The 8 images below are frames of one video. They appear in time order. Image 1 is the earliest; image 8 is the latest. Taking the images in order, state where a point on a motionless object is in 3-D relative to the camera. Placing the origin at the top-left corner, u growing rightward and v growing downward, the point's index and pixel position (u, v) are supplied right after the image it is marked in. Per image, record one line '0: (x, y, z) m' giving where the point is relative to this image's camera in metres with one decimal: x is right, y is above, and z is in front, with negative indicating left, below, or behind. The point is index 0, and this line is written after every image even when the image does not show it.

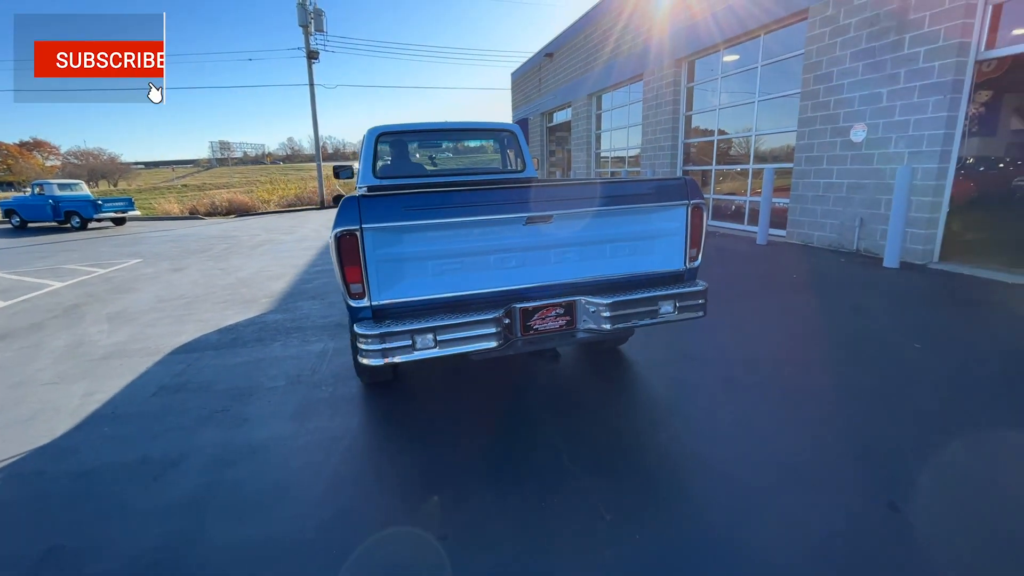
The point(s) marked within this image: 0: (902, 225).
0: (+5.0, +0.8, +6.2) m
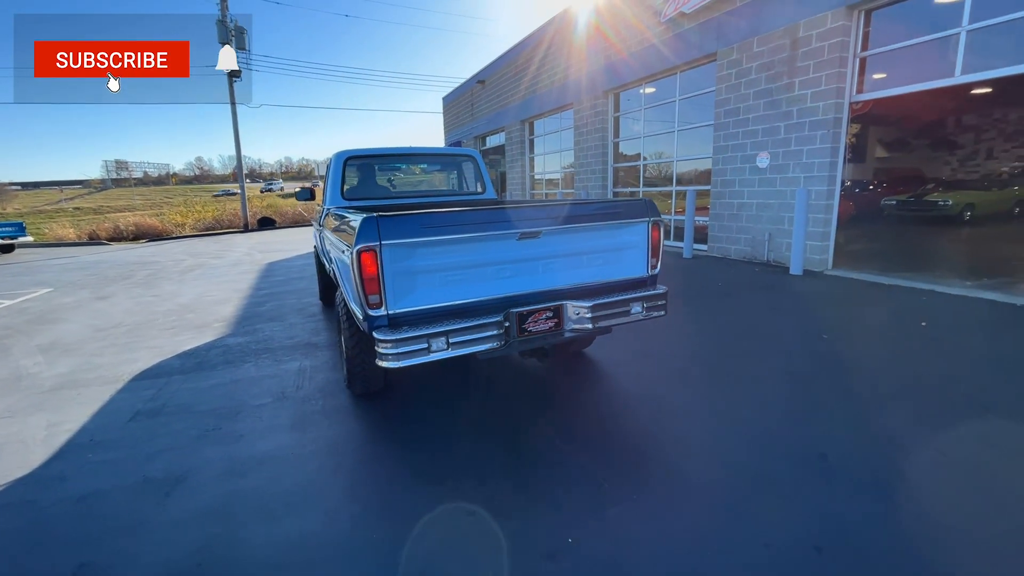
0: (+4.4, +0.8, +7.3) m
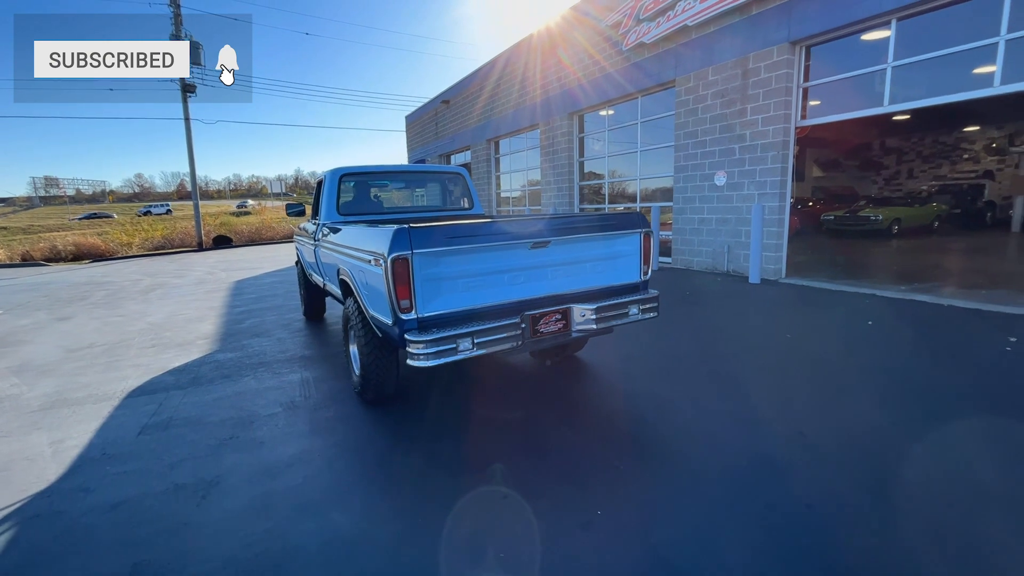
0: (+4.0, +0.6, +7.9) m
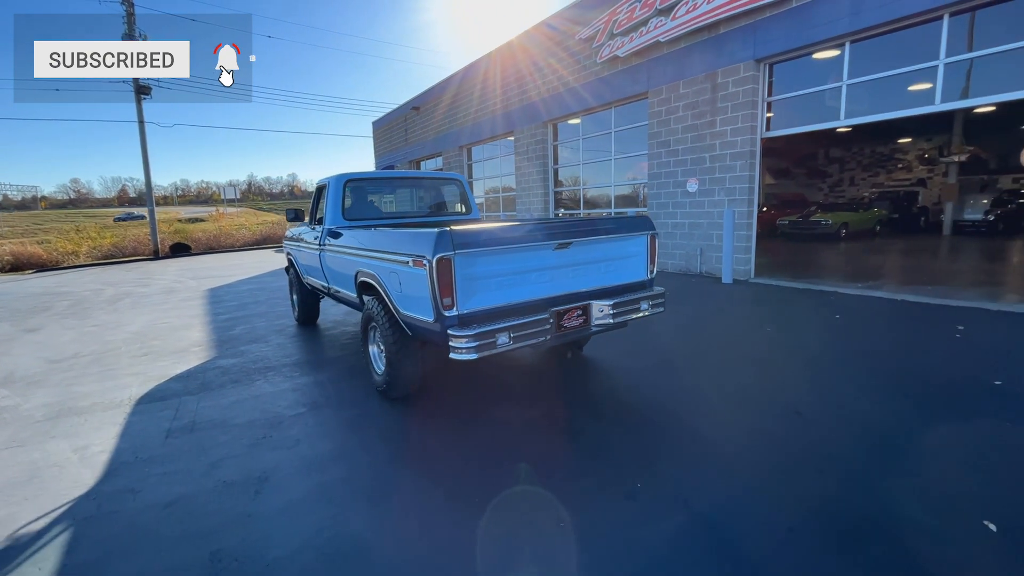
0: (+3.8, +0.6, +8.4) m
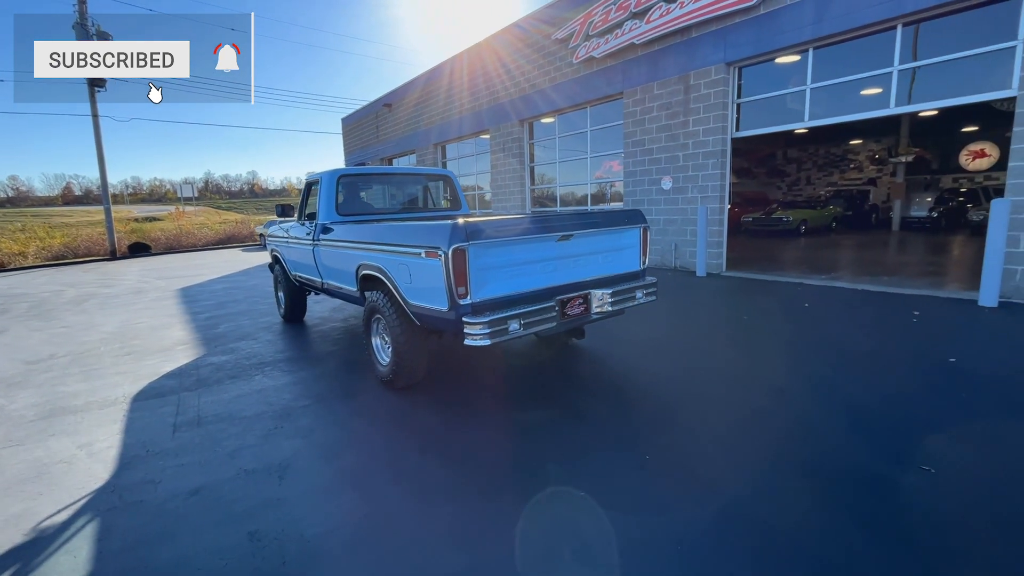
0: (+3.5, +0.8, +8.8) m
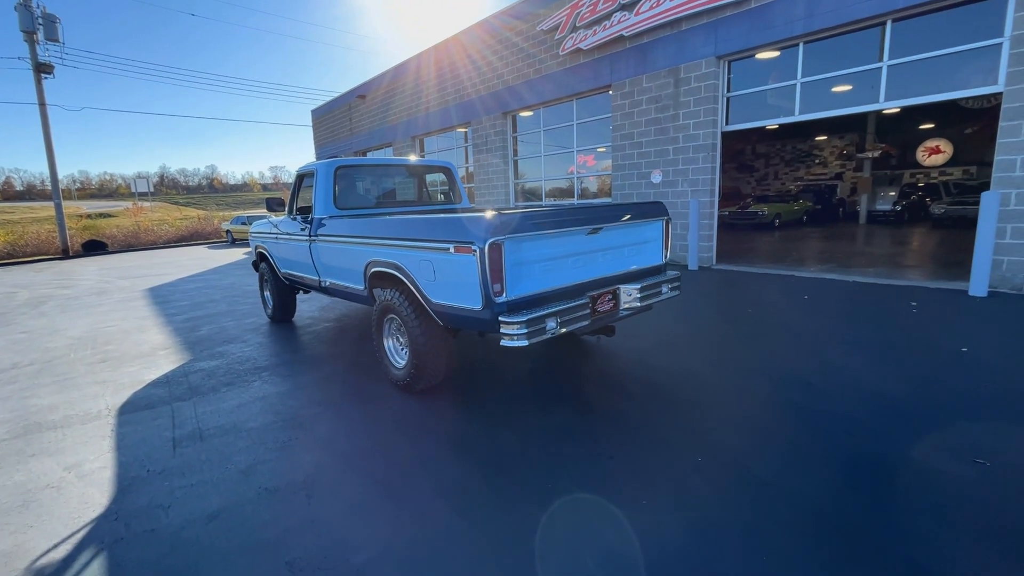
0: (+3.3, +0.9, +8.8) m
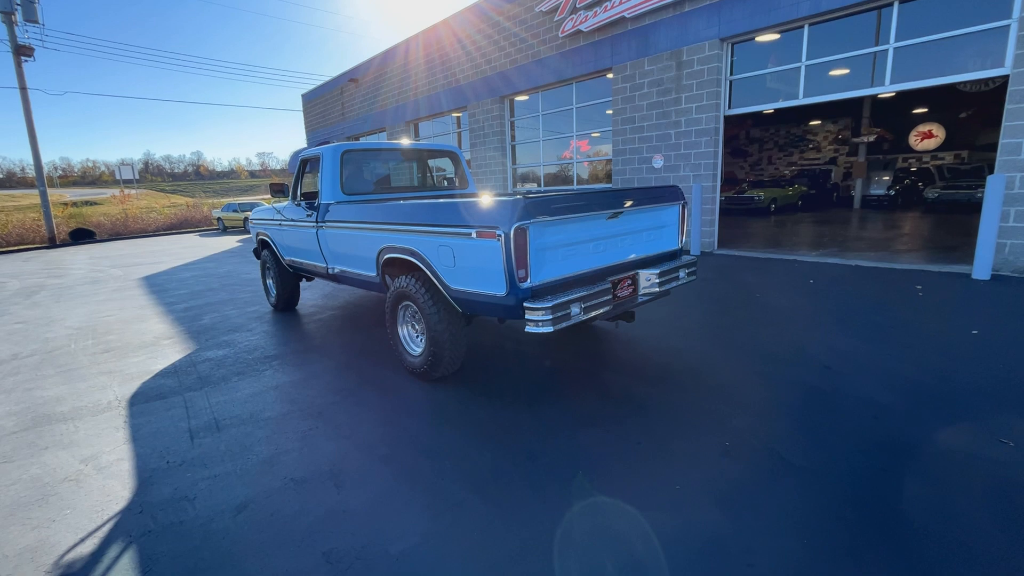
0: (+3.4, +1.1, +8.8) m
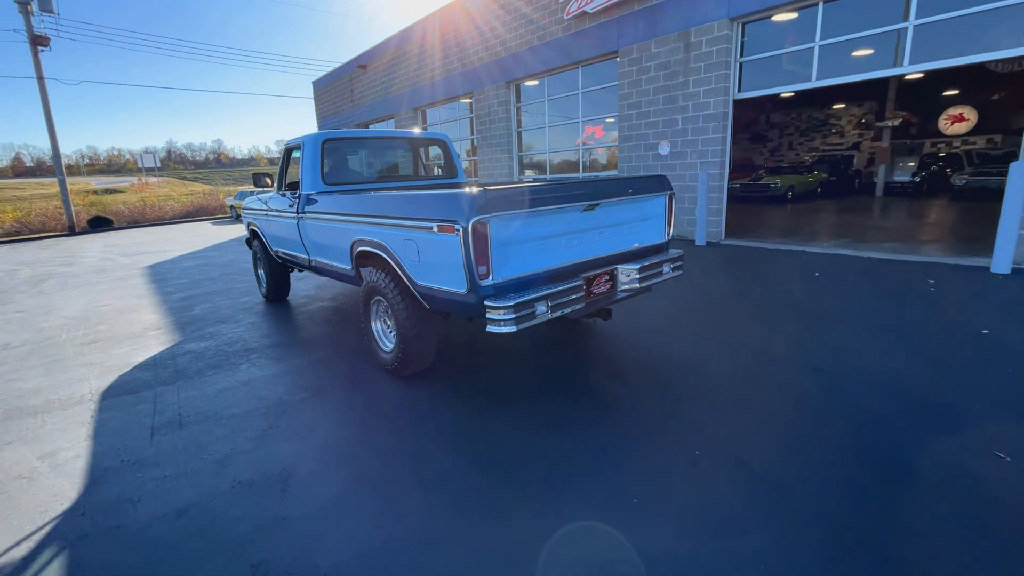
0: (+3.4, +1.3, +8.5) m
